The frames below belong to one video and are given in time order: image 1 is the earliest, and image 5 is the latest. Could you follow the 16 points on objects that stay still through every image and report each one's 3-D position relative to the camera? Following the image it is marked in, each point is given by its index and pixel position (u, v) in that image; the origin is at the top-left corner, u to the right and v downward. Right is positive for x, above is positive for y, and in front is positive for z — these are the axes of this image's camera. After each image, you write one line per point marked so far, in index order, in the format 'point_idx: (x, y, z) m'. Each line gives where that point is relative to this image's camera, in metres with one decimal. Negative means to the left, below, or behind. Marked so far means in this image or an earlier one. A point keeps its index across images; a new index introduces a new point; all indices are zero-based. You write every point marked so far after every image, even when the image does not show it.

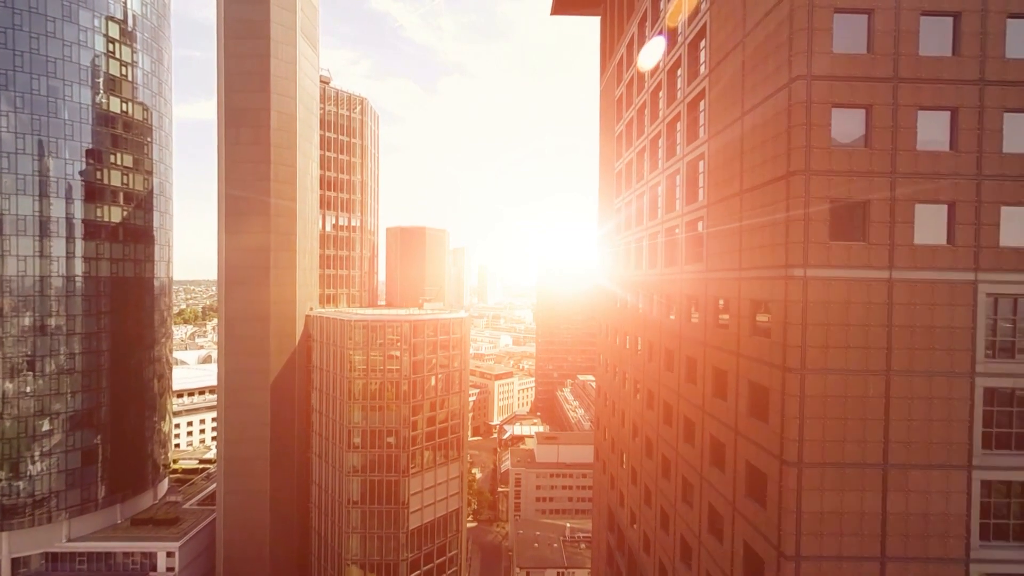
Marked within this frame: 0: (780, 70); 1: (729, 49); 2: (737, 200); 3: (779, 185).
0: (+6.1, +4.9, +11.7) m
1: (+6.1, +6.7, +14.5) m
2: (+6.1, +2.3, +13.8) m
3: (+6.1, +2.3, +11.8) m
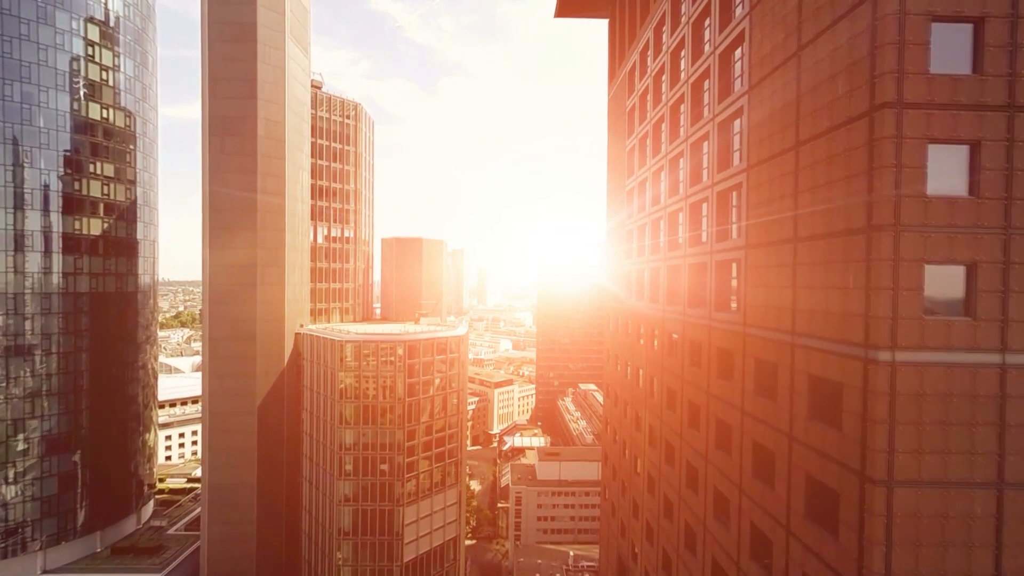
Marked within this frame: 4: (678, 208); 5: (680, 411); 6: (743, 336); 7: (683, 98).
0: (+6.1, +3.4, +9.2) m
1: (+6.1, +5.2, +12.0) m
2: (+6.1, +0.8, +11.4) m
3: (+6.1, +0.9, +9.3) m
4: (+6.2, +3.0, +19.4) m
5: (+6.1, -4.5, +19.0) m
6: (+6.1, -1.3, +13.8) m
7: (+6.3, +6.9, +19.0) m
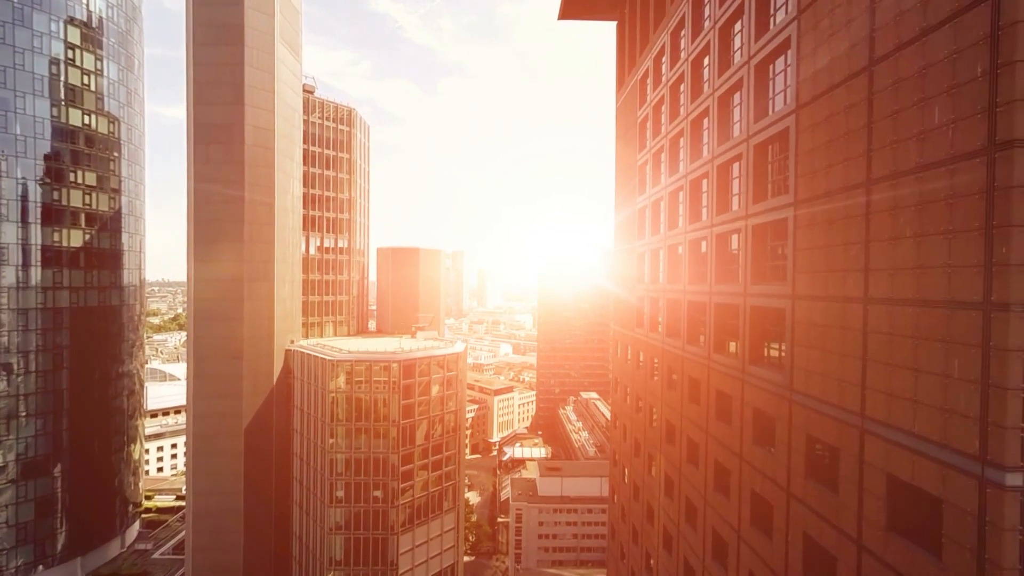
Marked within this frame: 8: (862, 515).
0: (+6.2, +2.2, +7.0) m
1: (+6.2, +3.9, +9.8) m
2: (+6.1, -0.4, +9.2) m
3: (+6.2, -0.4, +7.1) m
4: (+6.2, +1.8, +17.2) m
5: (+6.1, -5.7, +16.8) m
6: (+6.1, -2.5, +11.6) m
7: (+6.3, +5.7, +16.8) m
8: (+6.1, -3.9, +9.1) m
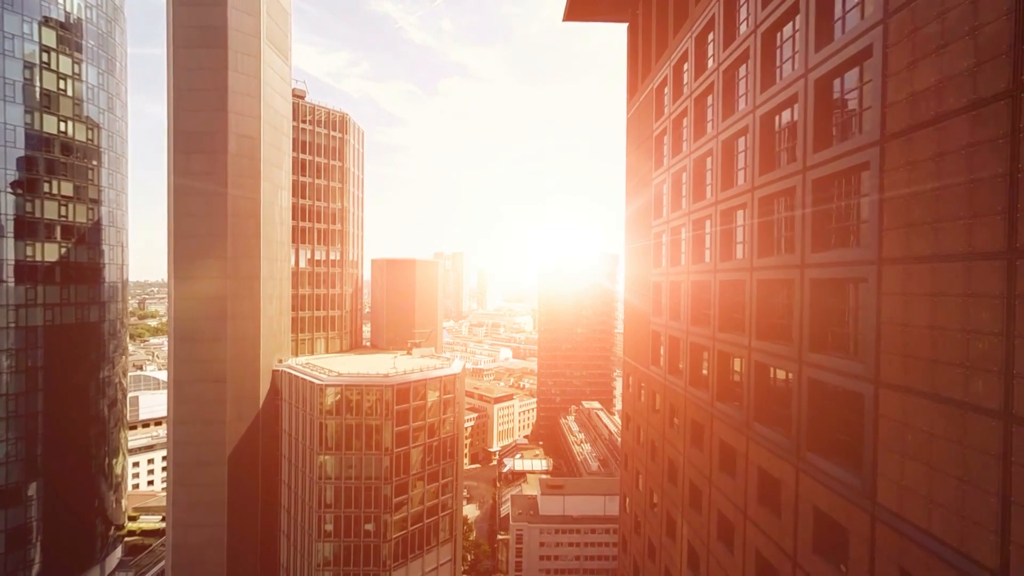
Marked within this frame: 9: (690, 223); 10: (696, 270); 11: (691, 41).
0: (+6.2, +0.8, +4.5) m
1: (+6.2, +2.6, +7.3) m
2: (+6.2, -1.8, +6.6) m
3: (+6.2, -1.8, +4.6) m
4: (+6.3, +0.4, +14.7) m
5: (+6.2, -7.1, +14.3) m
6: (+6.2, -3.9, +9.1) m
7: (+6.3, +4.3, +14.3) m
8: (+6.1, -5.3, +6.5) m
9: (+6.2, +2.3, +18.2) m
10: (+6.3, +0.6, +17.7) m
11: (+6.1, +8.5, +18.0) m
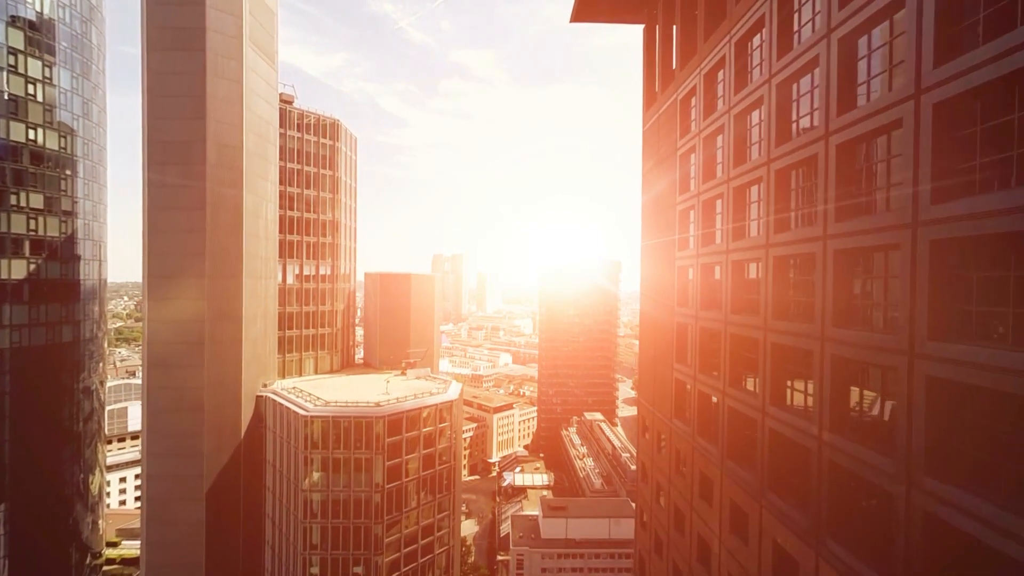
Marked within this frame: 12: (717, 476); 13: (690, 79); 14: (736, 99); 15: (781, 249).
0: (+6.3, -0.7, +1.6) m
1: (+6.3, +1.0, +4.4) m
2: (+6.3, -3.3, +3.7) m
3: (+6.3, -3.3, +1.7) m
4: (+6.4, -1.2, +11.8) m
5: (+6.3, -8.7, +11.4) m
6: (+6.3, -5.5, +6.2) m
7: (+6.4, +2.8, +11.4) m
8: (+6.2, -6.8, +3.6) m
9: (+6.3, +0.8, +15.4) m
10: (+6.4, -0.9, +14.8) m
11: (+6.3, +7.0, +15.1) m
12: (+6.4, -5.7, +16.1) m
13: (+6.2, +7.4, +18.5) m
14: (+6.3, +5.4, +14.7) m
15: (+6.3, +1.0, +12.3) m
